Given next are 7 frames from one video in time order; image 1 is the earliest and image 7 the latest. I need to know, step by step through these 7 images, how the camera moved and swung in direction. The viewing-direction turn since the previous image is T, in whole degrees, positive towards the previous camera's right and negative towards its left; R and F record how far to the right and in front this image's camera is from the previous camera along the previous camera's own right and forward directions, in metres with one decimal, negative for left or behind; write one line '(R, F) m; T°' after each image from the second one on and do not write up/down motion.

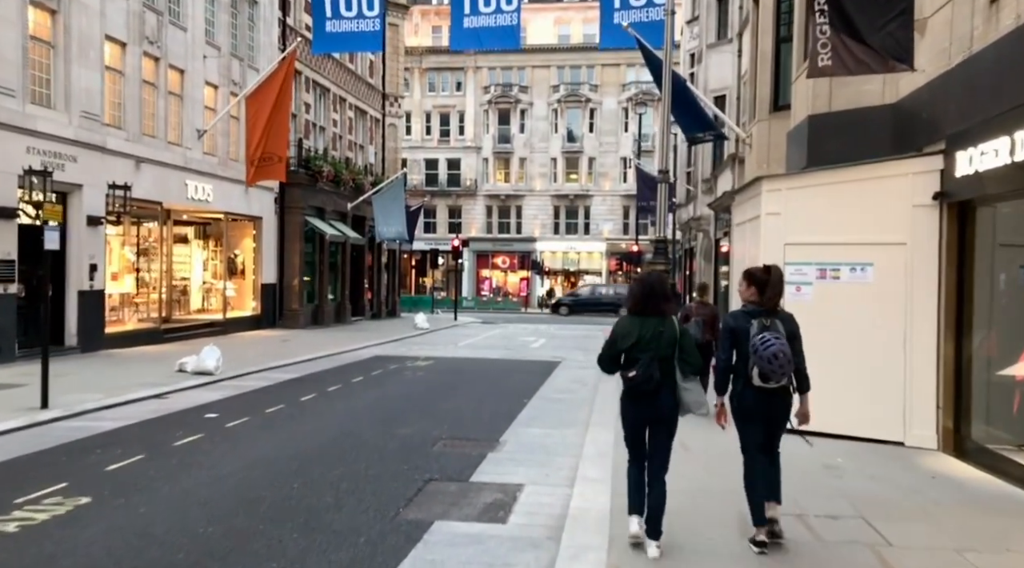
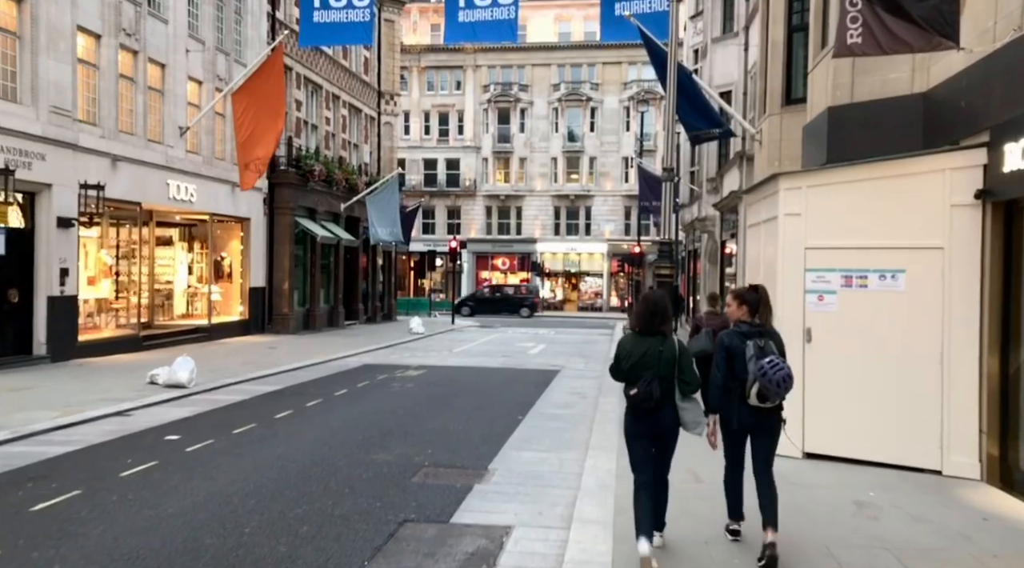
(+0.1, +1.0) m; 0°
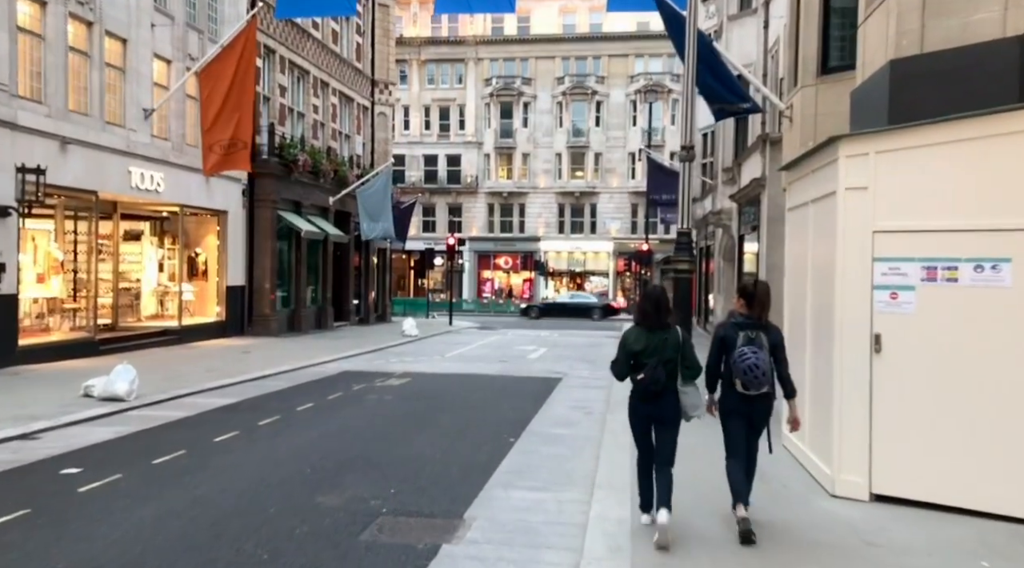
(+0.2, +2.0) m; 0°
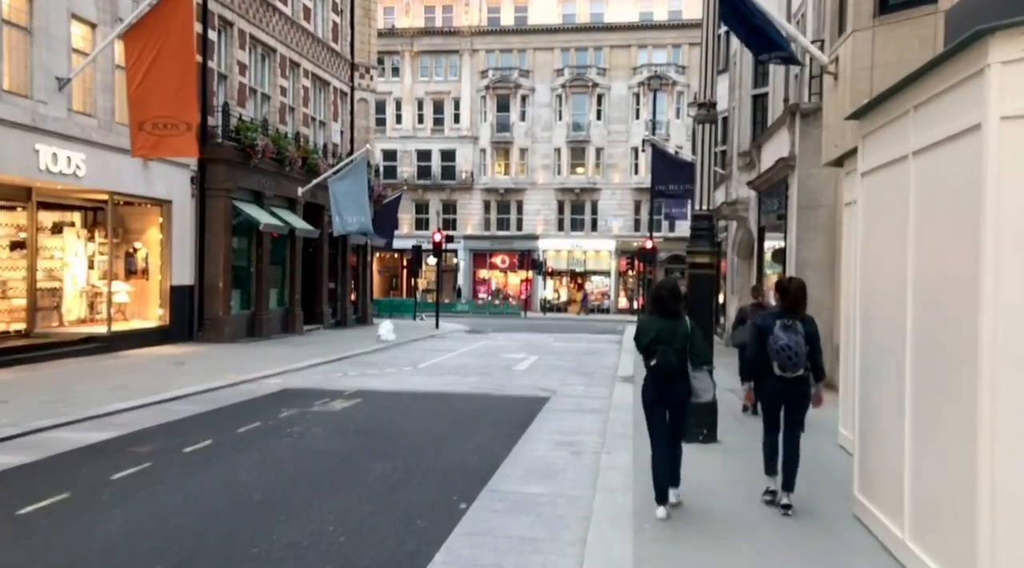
(+0.4, +3.1) m; 0°
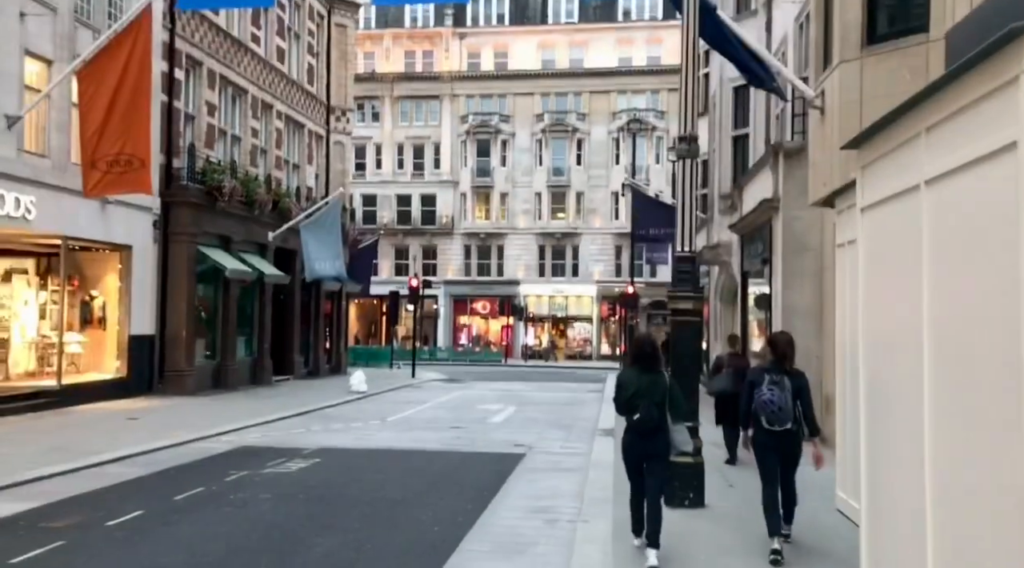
(+0.2, +0.8) m; +1°
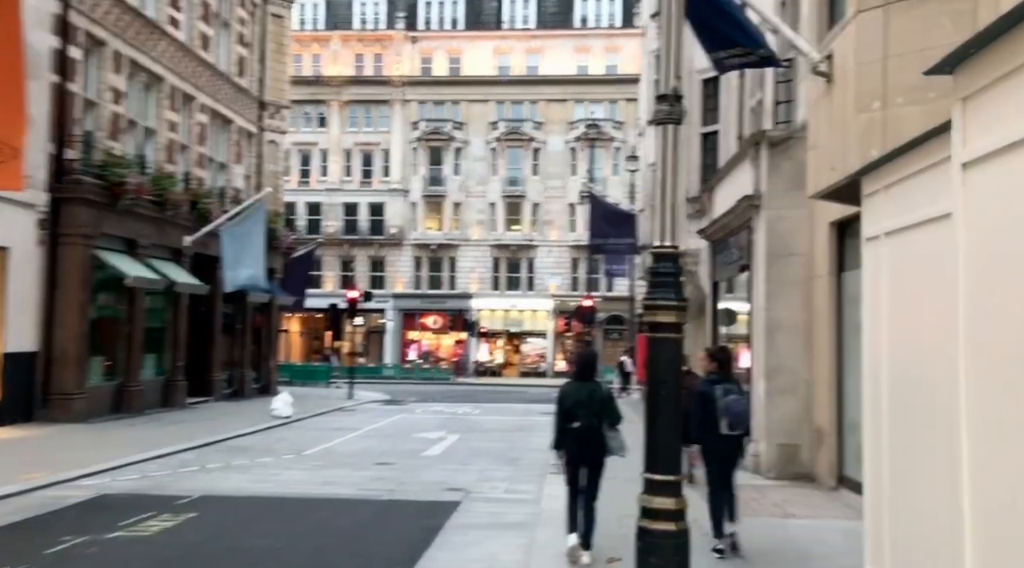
(+0.3, +2.4) m; +3°
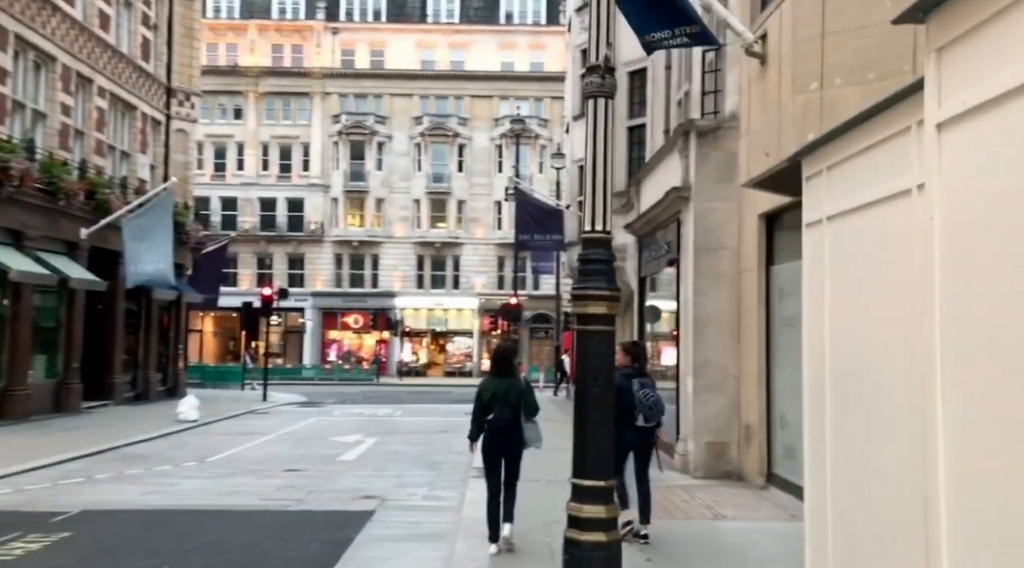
(+0.1, +0.7) m; +5°
